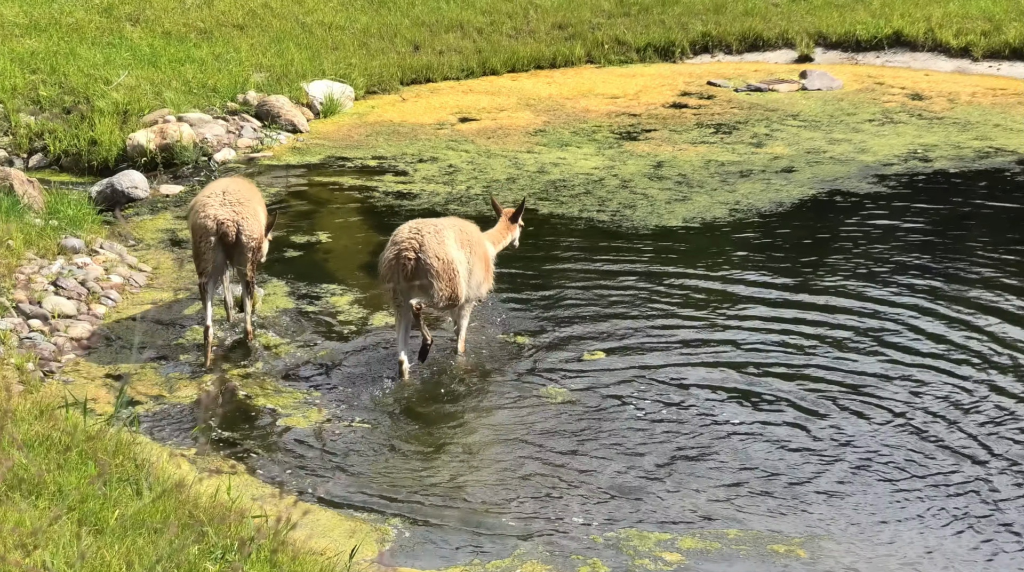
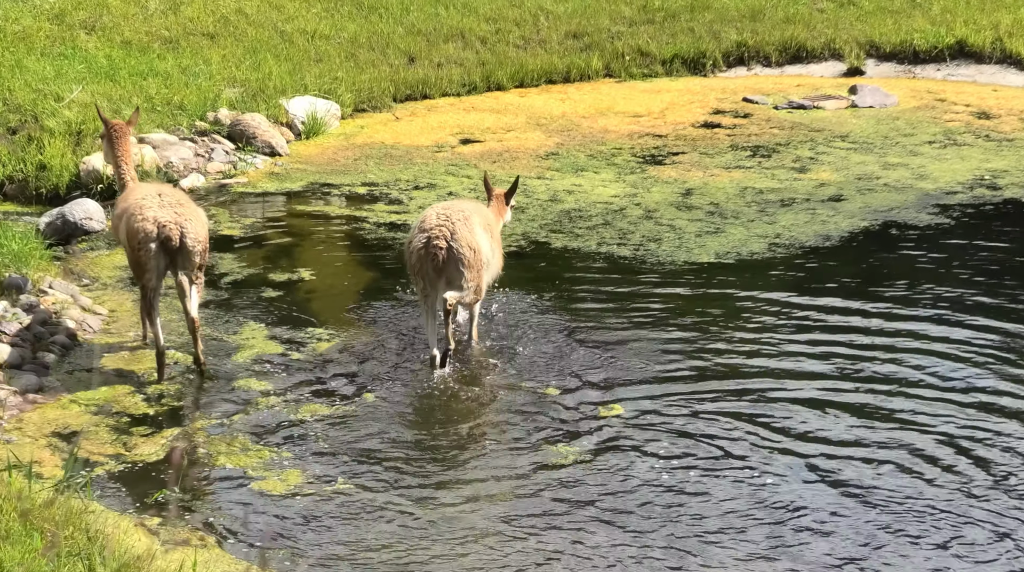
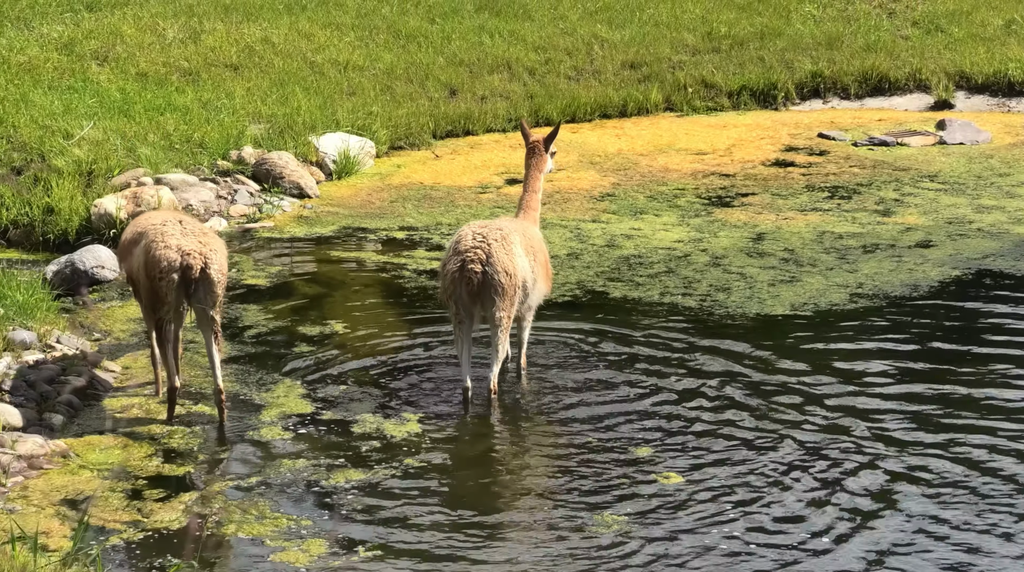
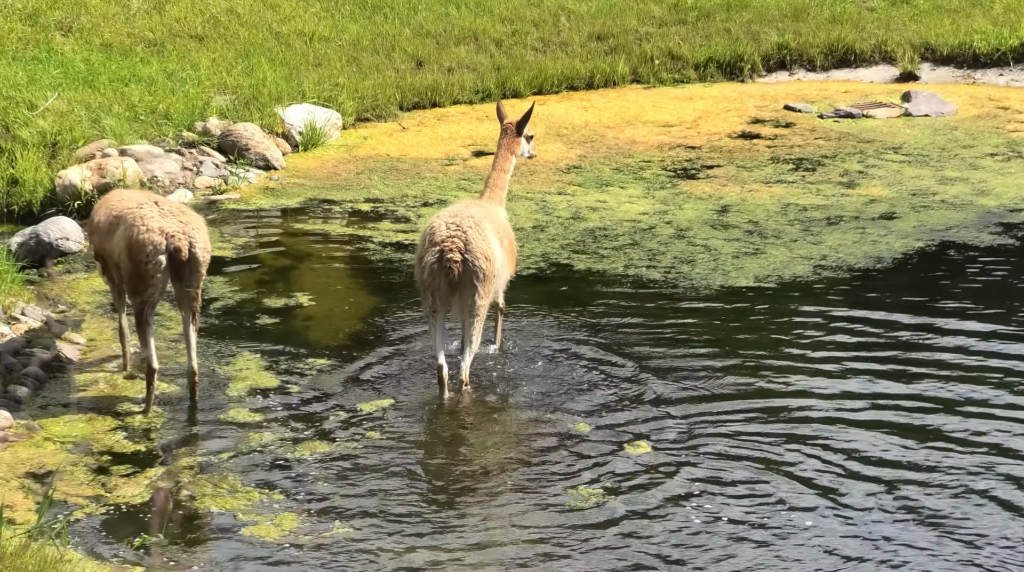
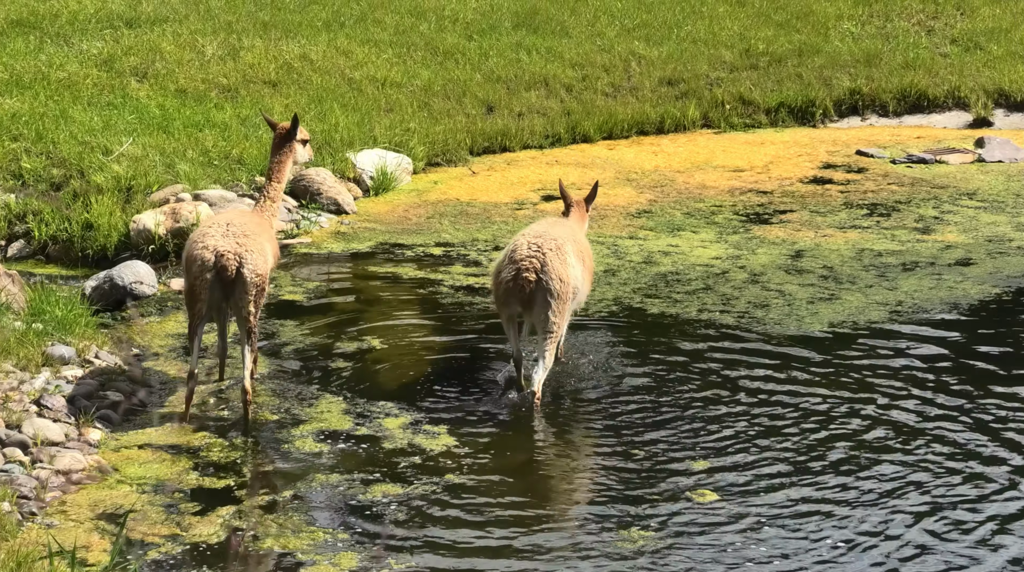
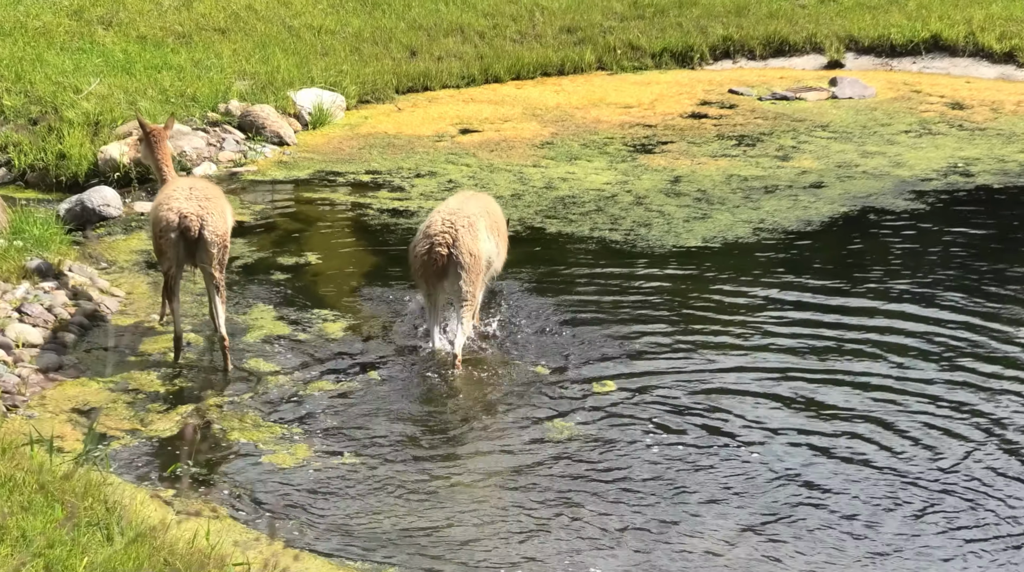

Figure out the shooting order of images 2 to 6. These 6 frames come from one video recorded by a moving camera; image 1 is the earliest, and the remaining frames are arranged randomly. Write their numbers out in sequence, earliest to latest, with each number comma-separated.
6, 2, 4, 3, 5
